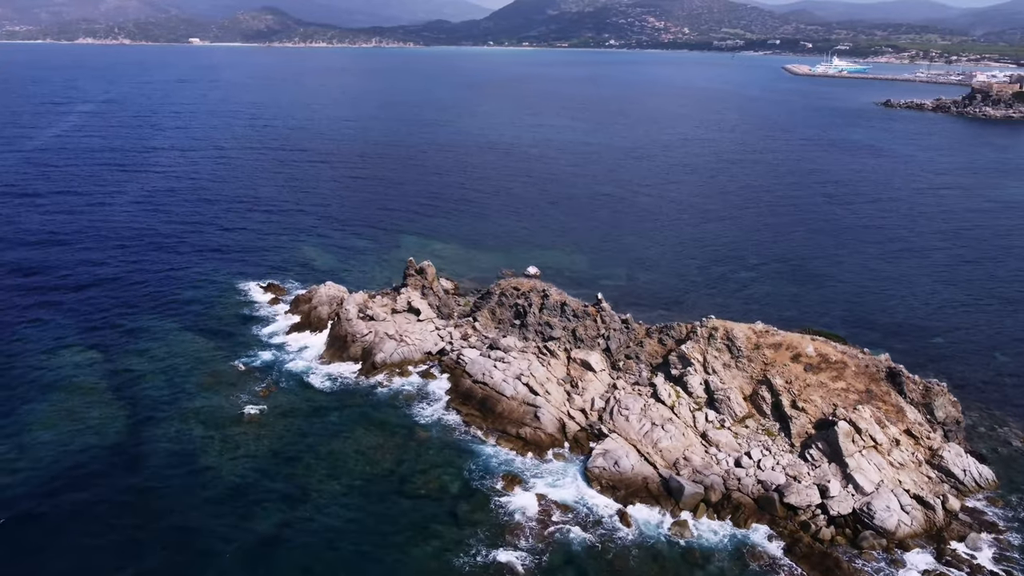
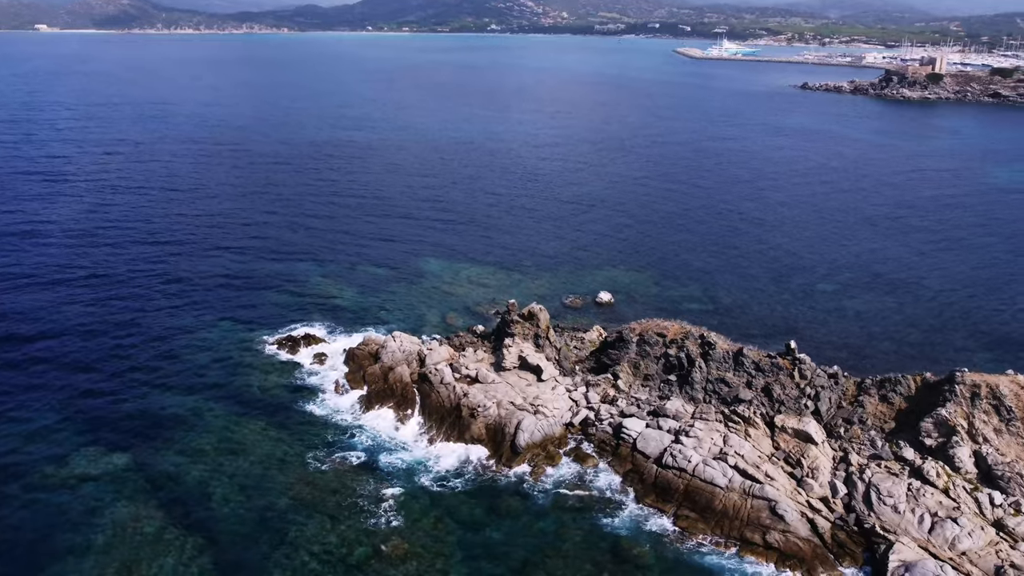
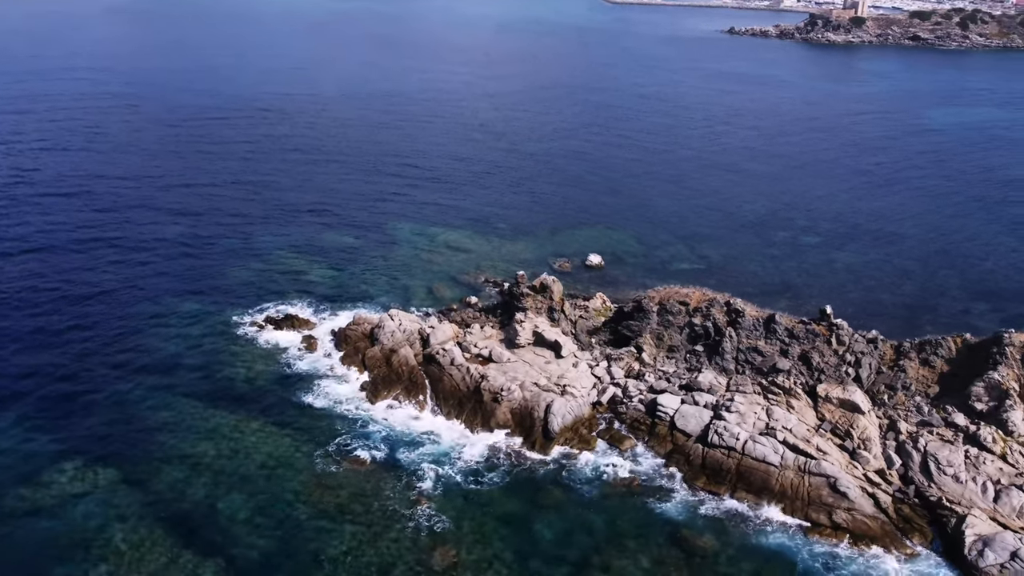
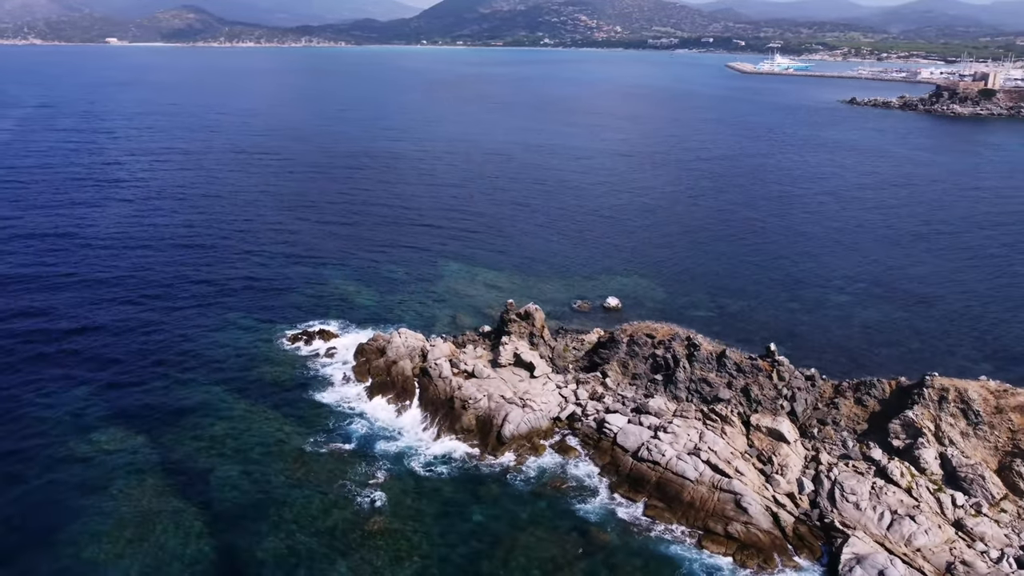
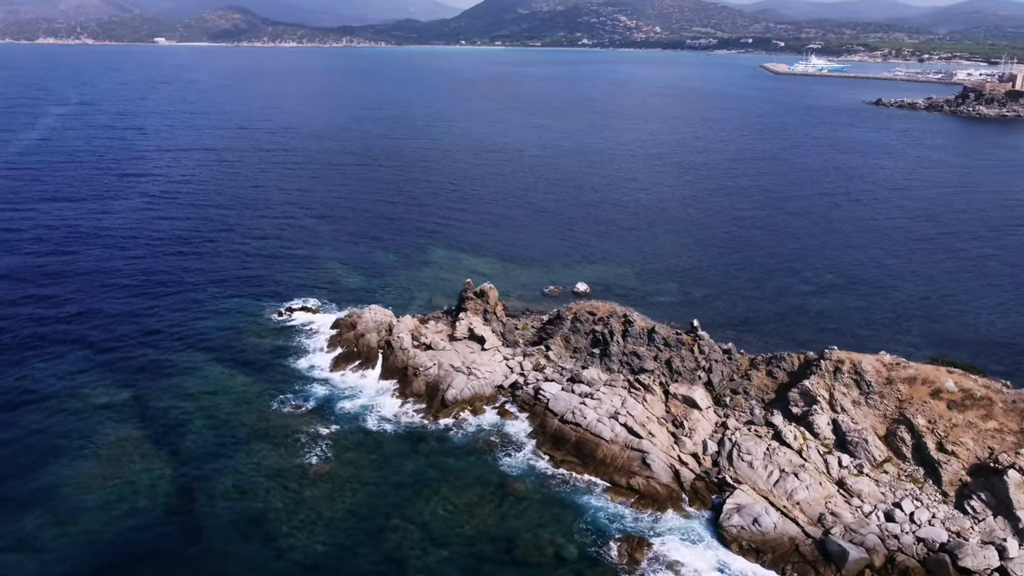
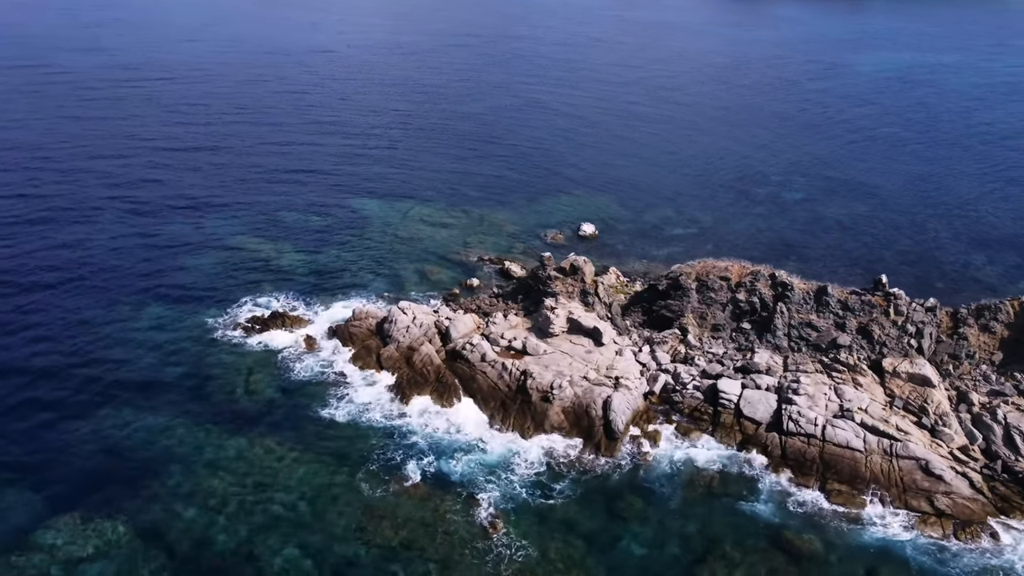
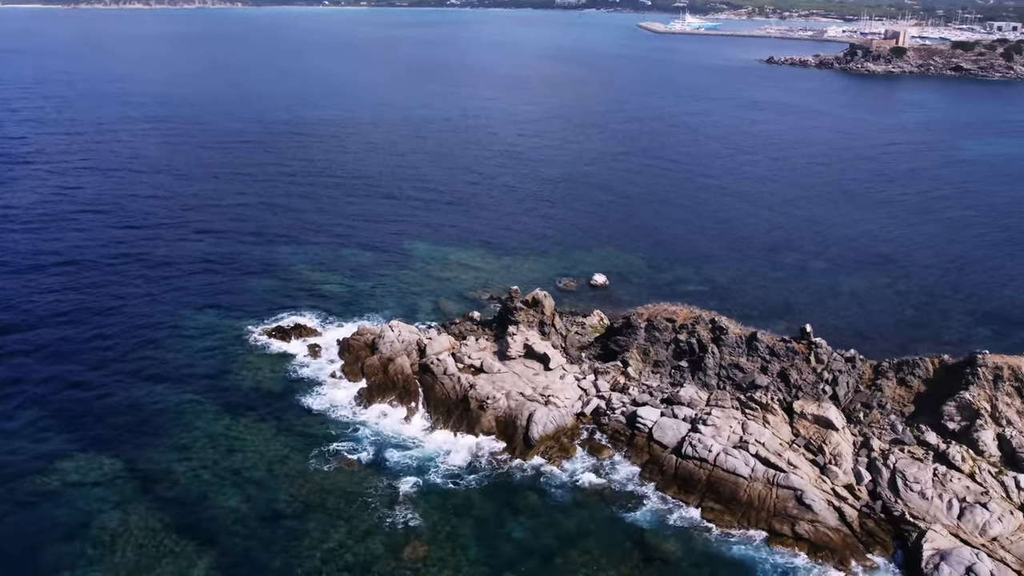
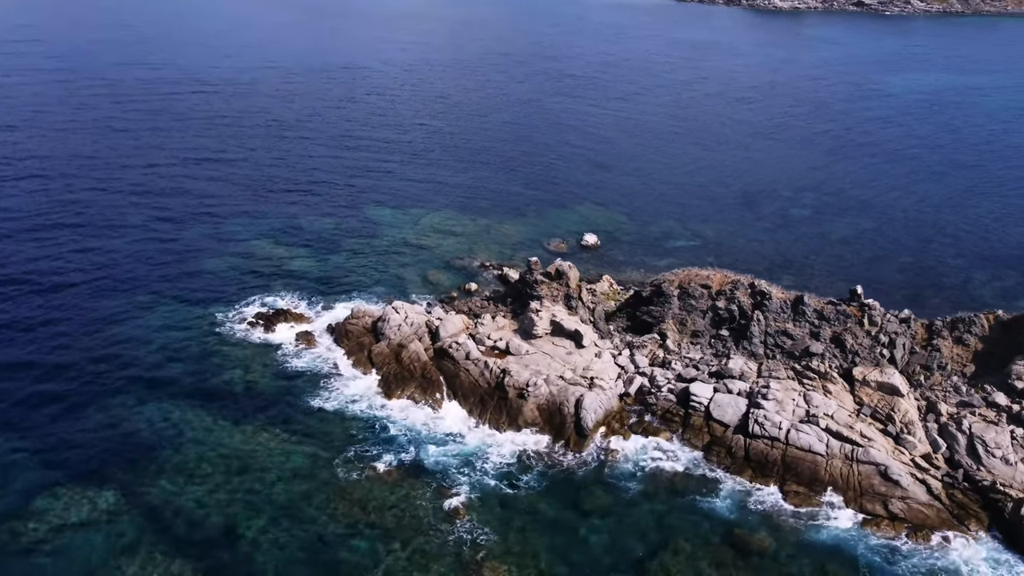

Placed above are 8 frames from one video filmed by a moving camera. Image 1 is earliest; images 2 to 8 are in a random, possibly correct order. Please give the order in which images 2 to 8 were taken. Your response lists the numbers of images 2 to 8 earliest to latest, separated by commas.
5, 4, 2, 7, 3, 8, 6
